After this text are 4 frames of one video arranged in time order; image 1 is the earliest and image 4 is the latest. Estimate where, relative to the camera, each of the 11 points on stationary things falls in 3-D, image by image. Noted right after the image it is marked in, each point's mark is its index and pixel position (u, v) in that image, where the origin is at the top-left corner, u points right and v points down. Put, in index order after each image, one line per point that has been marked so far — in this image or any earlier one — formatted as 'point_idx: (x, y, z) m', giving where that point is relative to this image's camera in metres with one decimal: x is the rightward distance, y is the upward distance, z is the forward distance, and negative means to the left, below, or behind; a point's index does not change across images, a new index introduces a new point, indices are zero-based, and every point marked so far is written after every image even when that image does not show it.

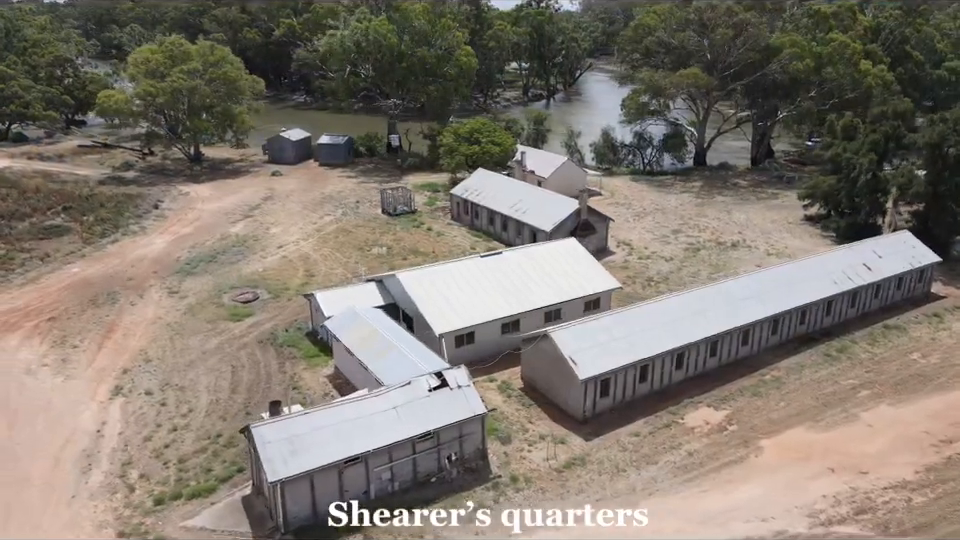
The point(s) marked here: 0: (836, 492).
0: (+9.3, -5.8, +17.8) m
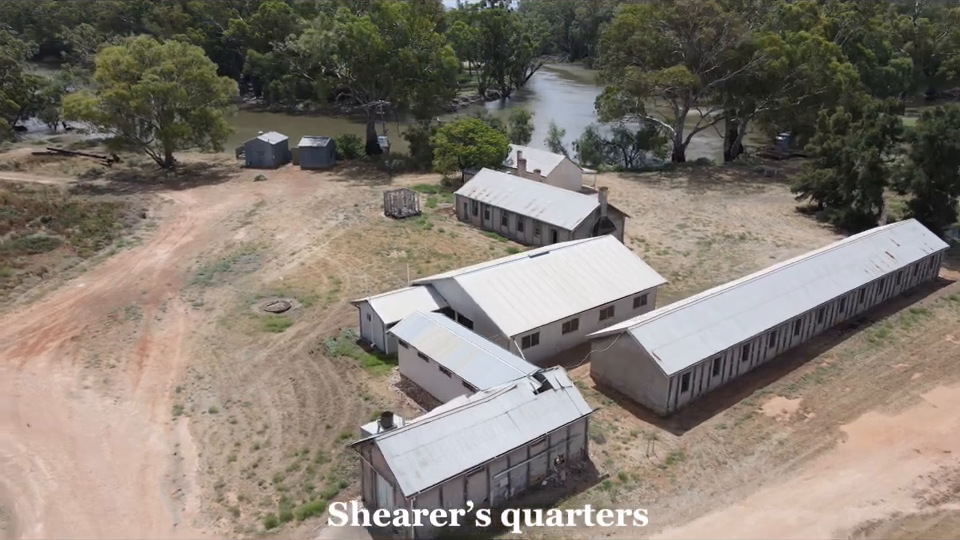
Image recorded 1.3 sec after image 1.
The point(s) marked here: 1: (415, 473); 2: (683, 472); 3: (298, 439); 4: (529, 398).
0: (+12.2, -5.4, +18.6) m
1: (-1.4, -4.6, +15.5) m
2: (+5.5, -5.4, +18.5) m
3: (-5.2, -4.9, +19.9) m
4: (+1.2, -3.3, +18.0) m
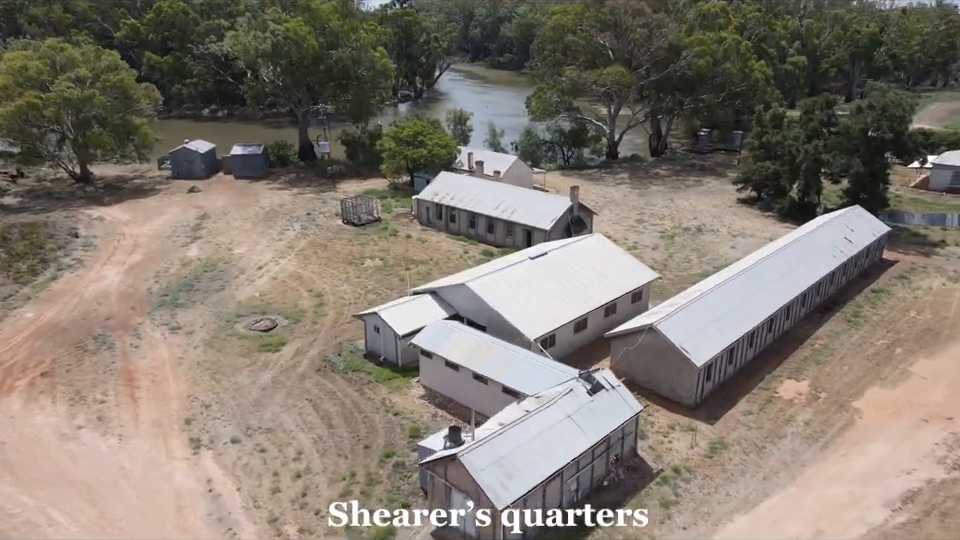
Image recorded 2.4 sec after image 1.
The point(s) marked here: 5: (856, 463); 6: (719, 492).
0: (+13.6, -4.9, +20.1) m
1: (+0.6, -4.8, +15.2) m
2: (+6.9, -5.2, +19.1) m
3: (-3.9, -5.3, +19.0) m
4: (+2.7, -3.4, +18.1) m
5: (+10.4, -5.3, +19.0) m
6: (+6.2, -5.7, +17.9) m
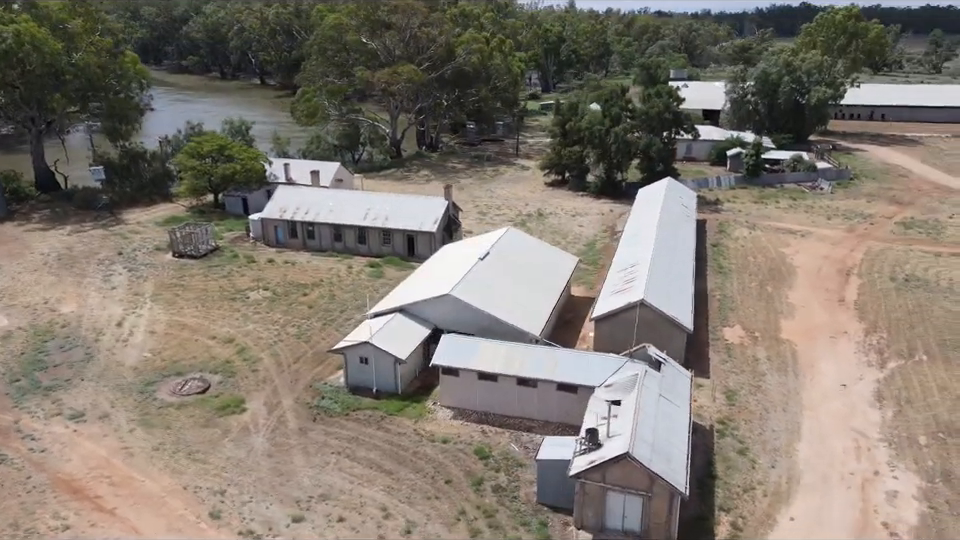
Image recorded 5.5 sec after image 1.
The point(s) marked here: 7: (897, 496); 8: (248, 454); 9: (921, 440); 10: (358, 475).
0: (+14.0, -2.9, +25.7) m
1: (+4.4, -4.6, +15.8) m
2: (+8.5, -4.2, +22.0) m
3: (-1.1, -5.9, +17.4) m
4: (+4.9, -3.0, +19.2) m
5: (+11.7, -3.8, +23.3) m
6: (+8.5, -4.7, +20.5) m
7: (+10.6, -5.7, +17.5) m
8: (-6.6, -5.2, +19.5) m
9: (+12.7, -4.9, +19.8) m
10: (-3.3, -5.5, +18.5) m
